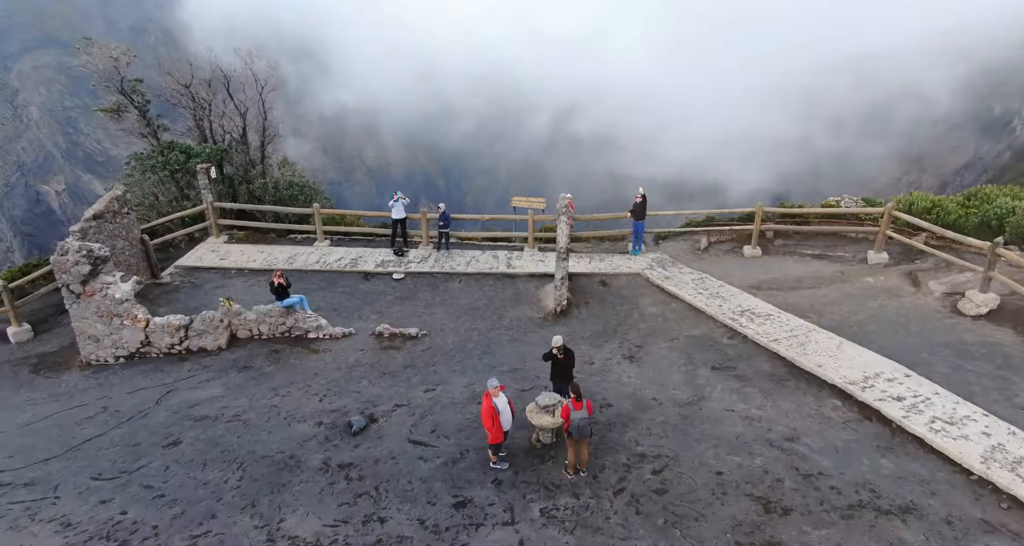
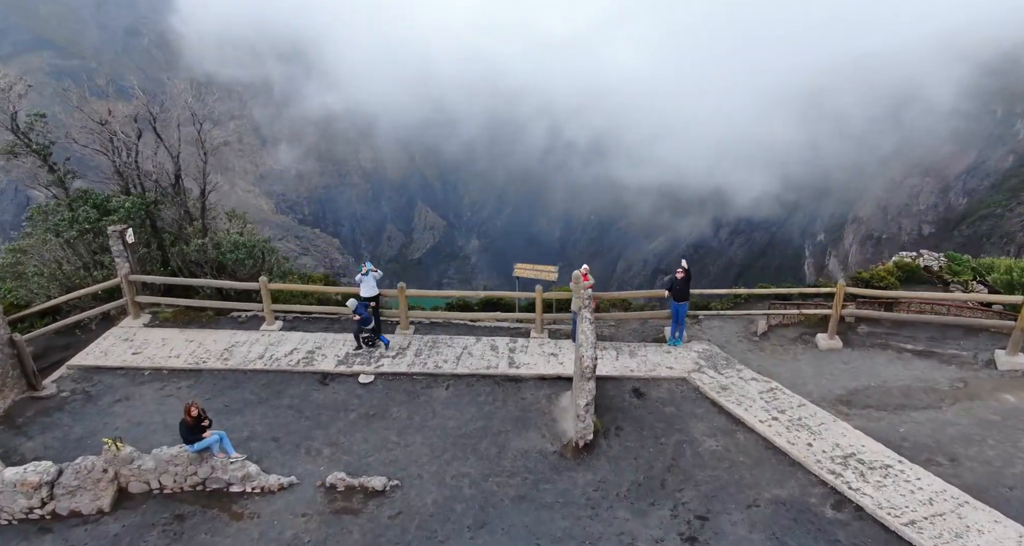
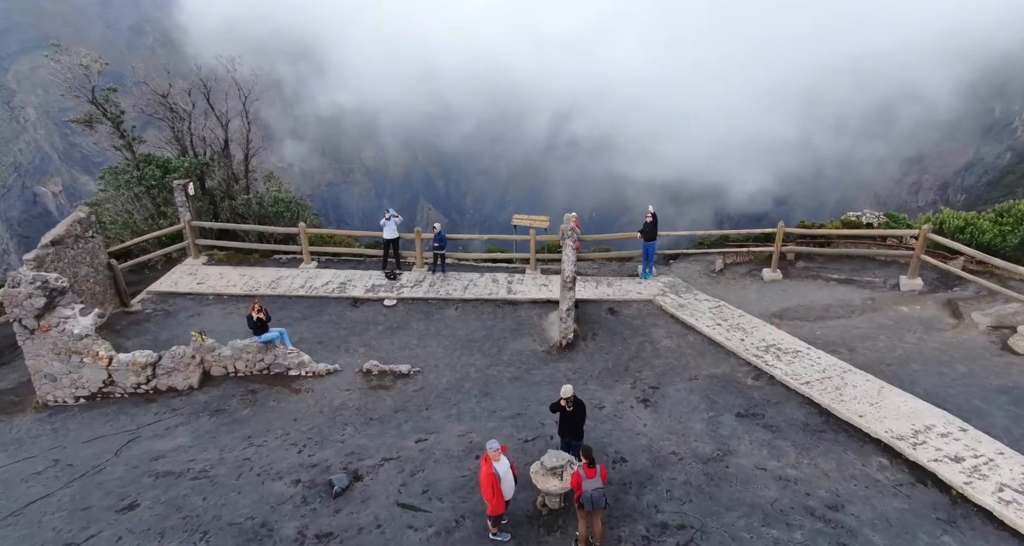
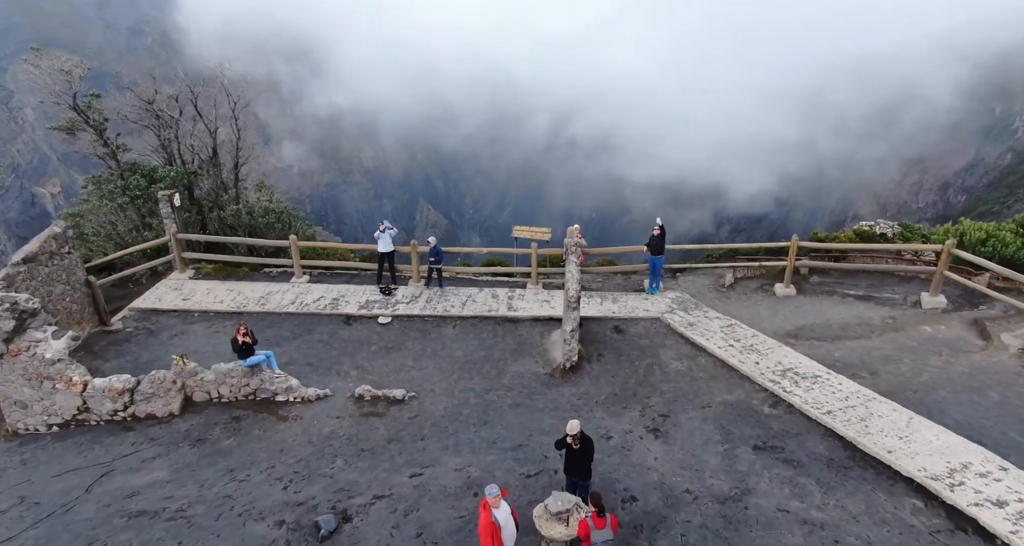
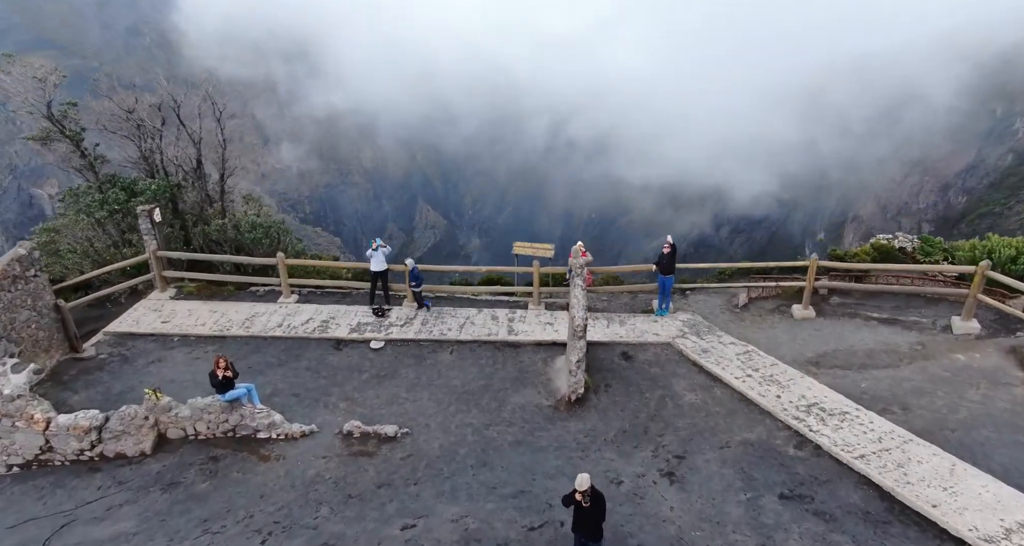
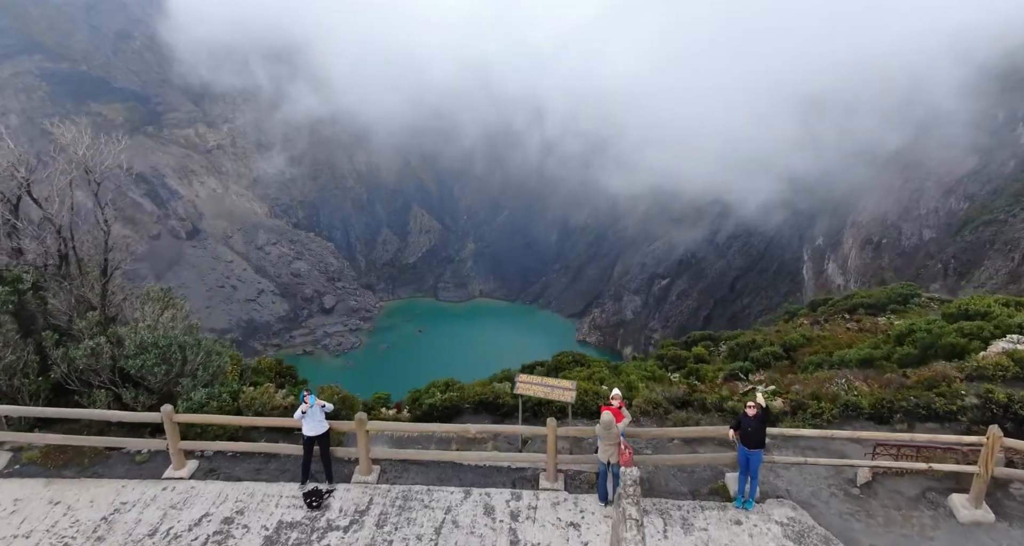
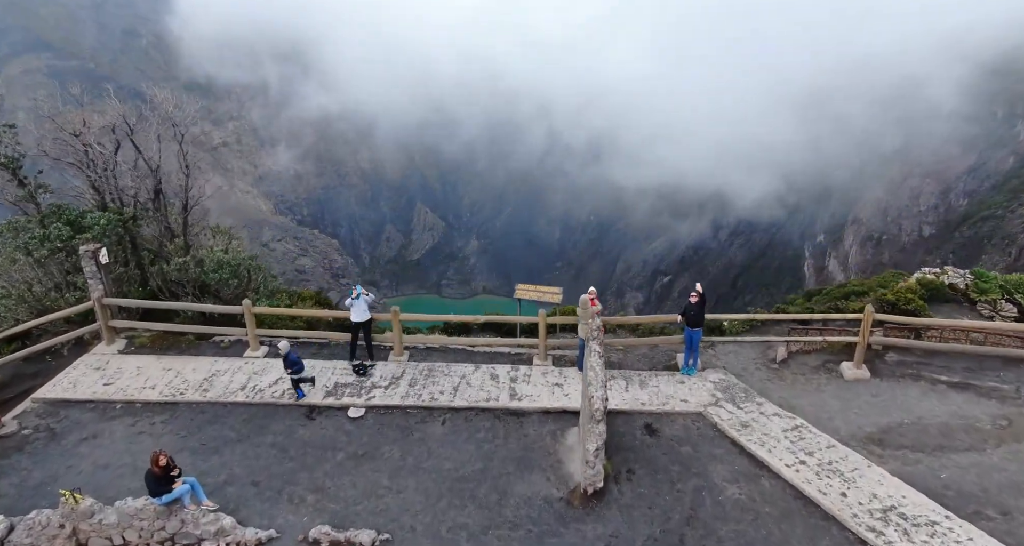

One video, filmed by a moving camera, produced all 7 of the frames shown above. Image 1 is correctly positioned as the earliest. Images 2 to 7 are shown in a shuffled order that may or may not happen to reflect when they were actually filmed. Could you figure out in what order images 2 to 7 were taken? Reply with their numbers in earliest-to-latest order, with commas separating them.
3, 4, 5, 2, 7, 6
